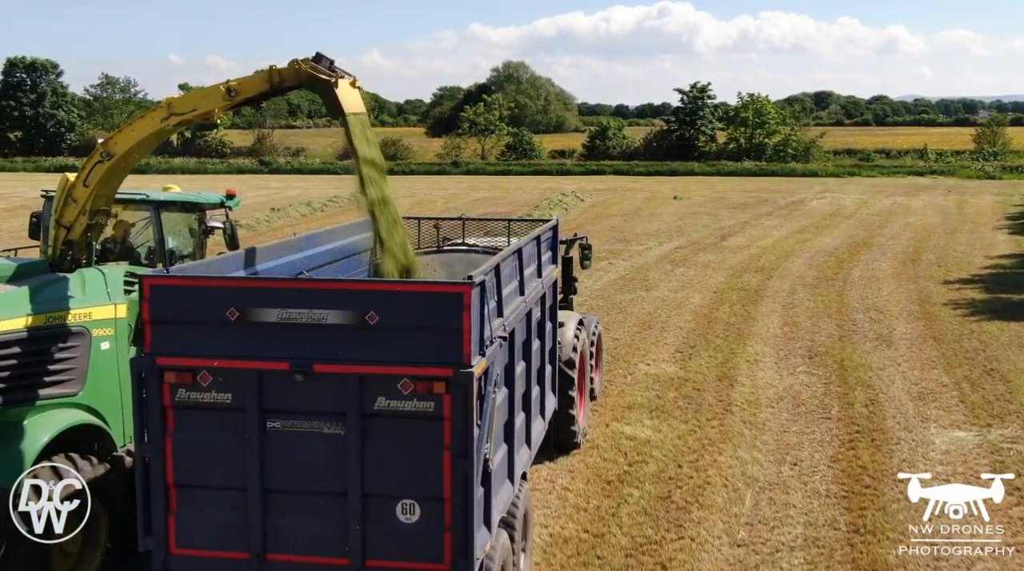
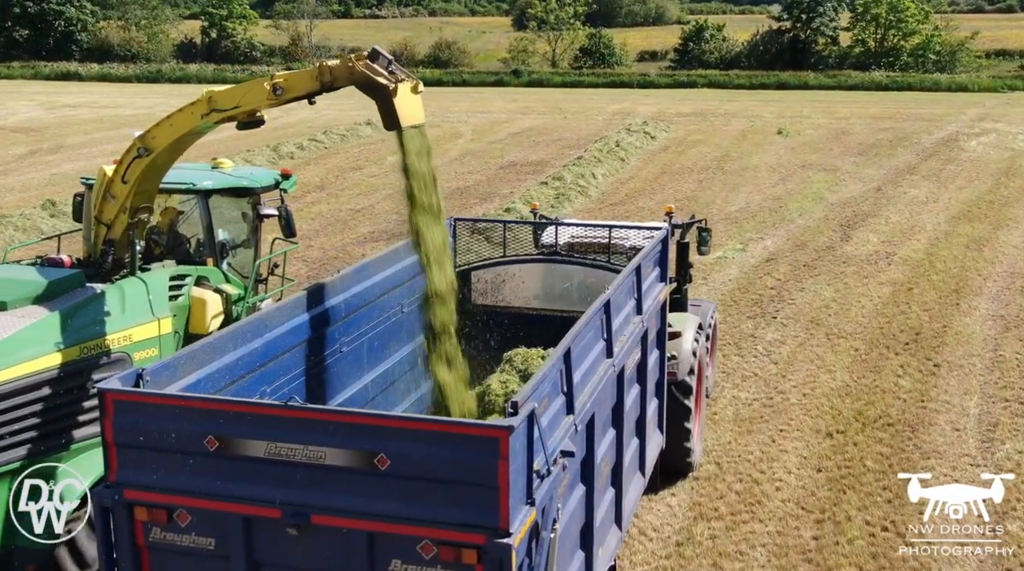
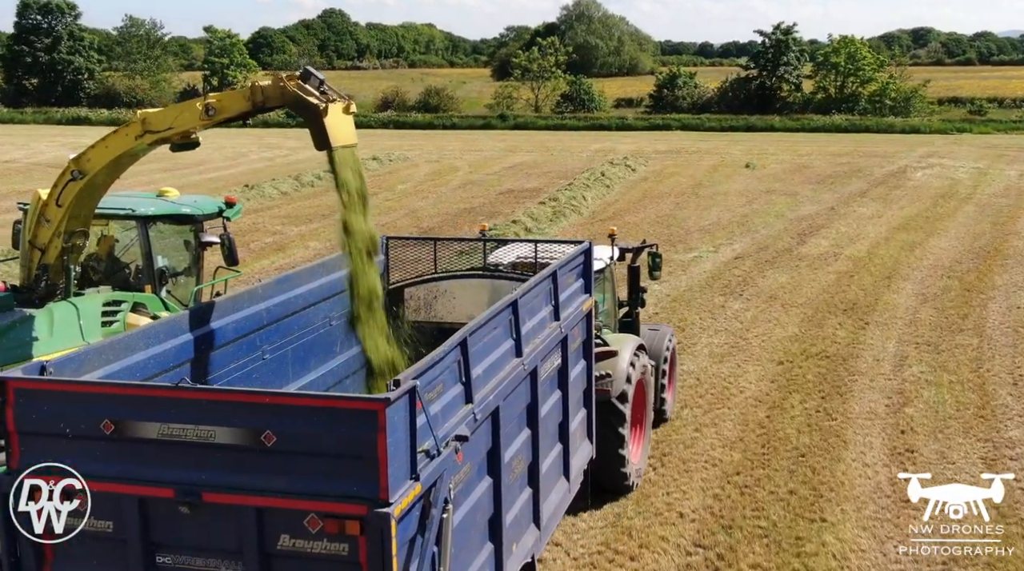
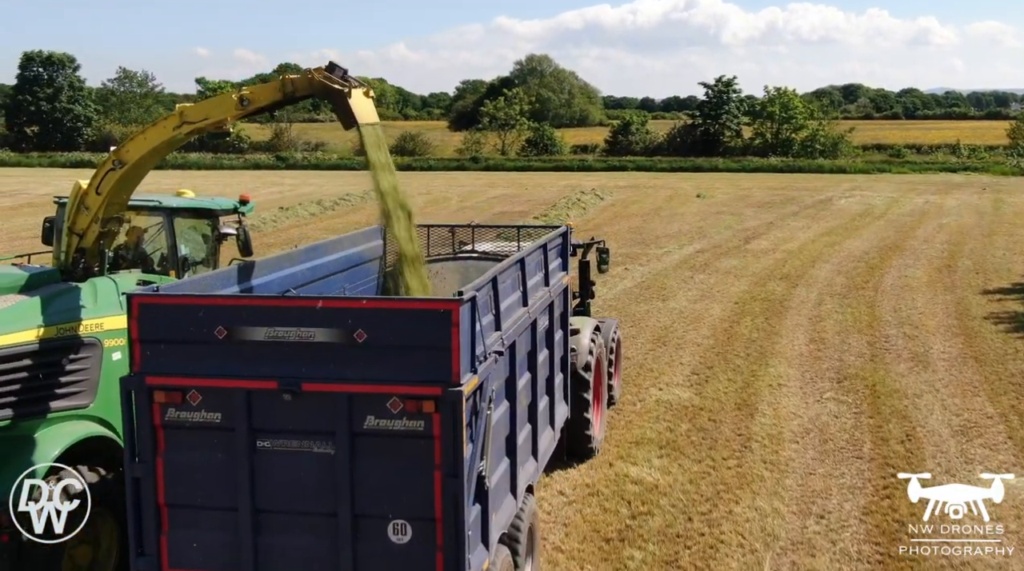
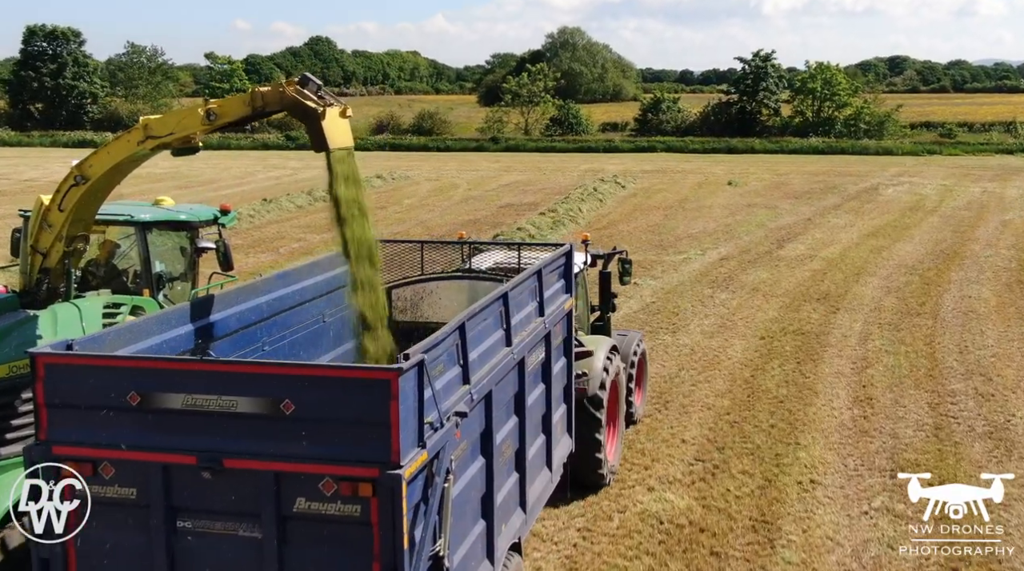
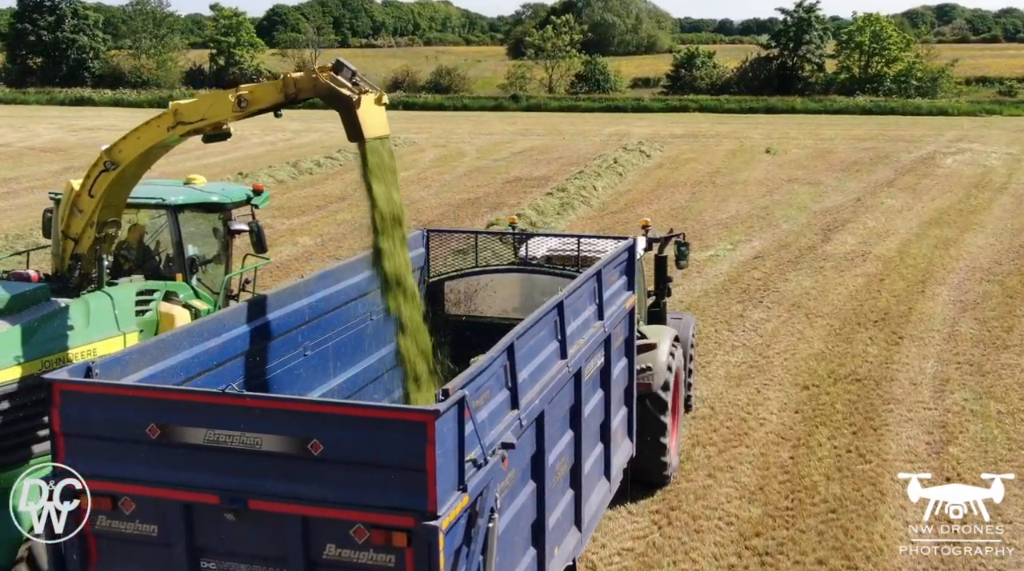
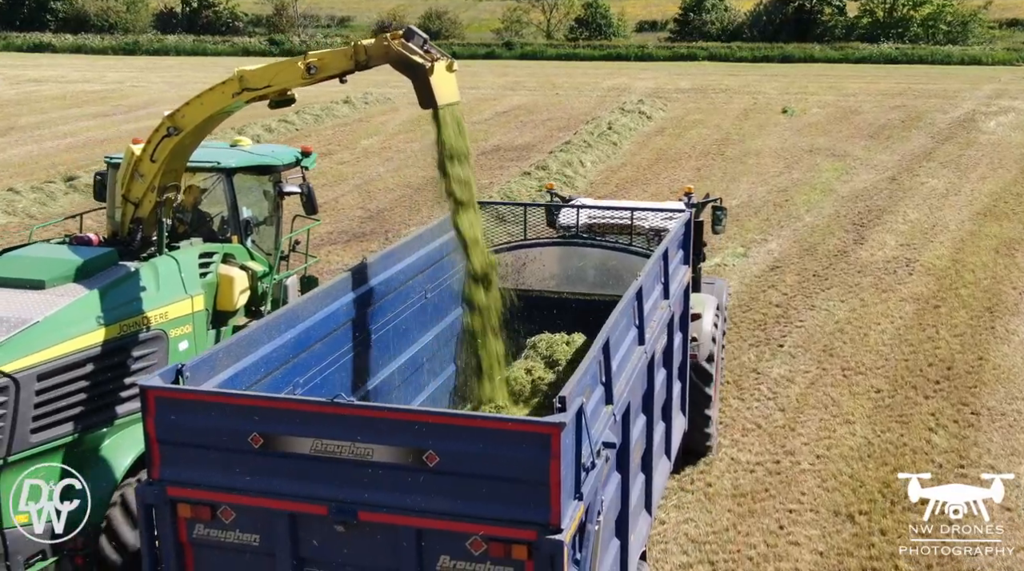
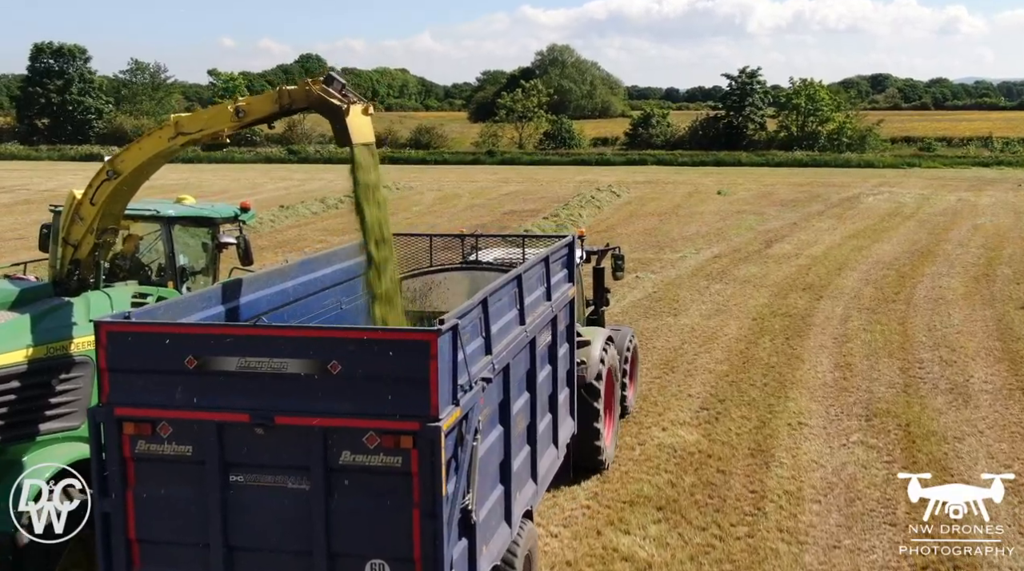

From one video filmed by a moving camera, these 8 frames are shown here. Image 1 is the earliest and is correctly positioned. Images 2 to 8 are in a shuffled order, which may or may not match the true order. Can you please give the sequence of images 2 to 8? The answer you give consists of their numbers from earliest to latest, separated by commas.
4, 8, 5, 3, 6, 2, 7
